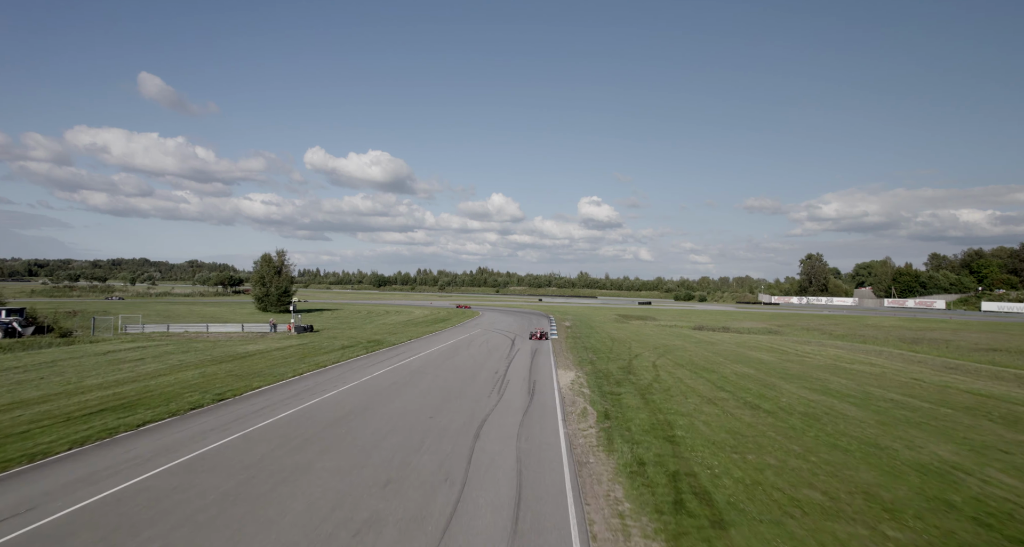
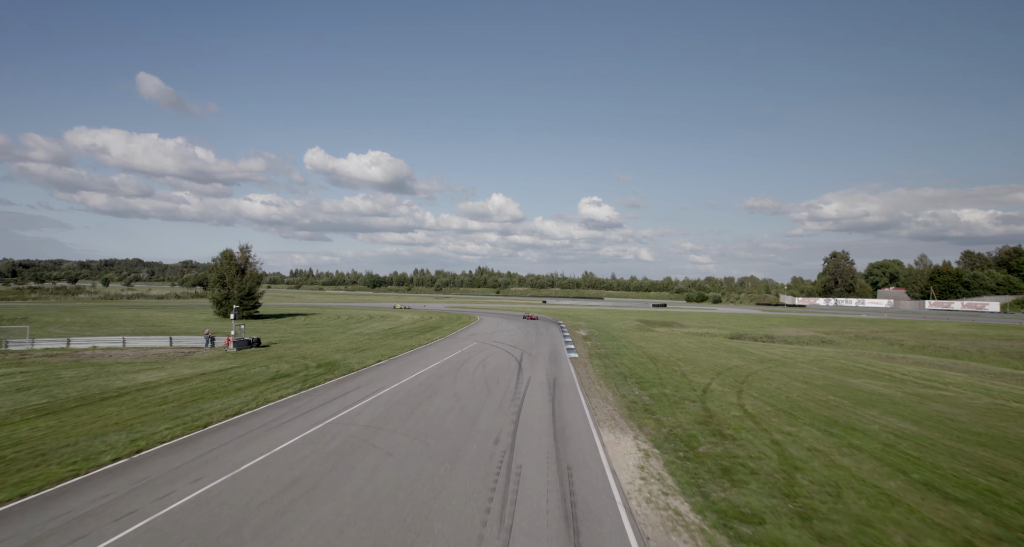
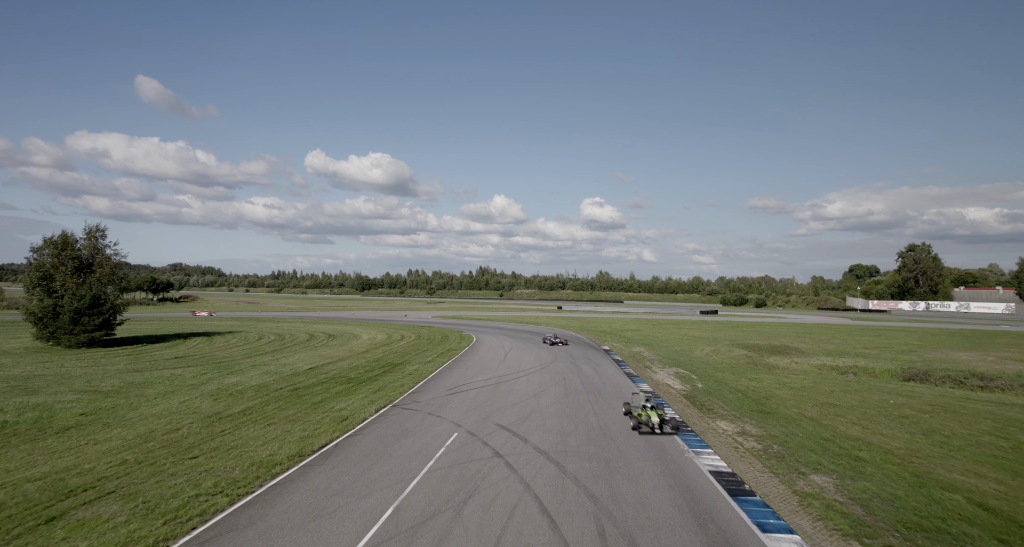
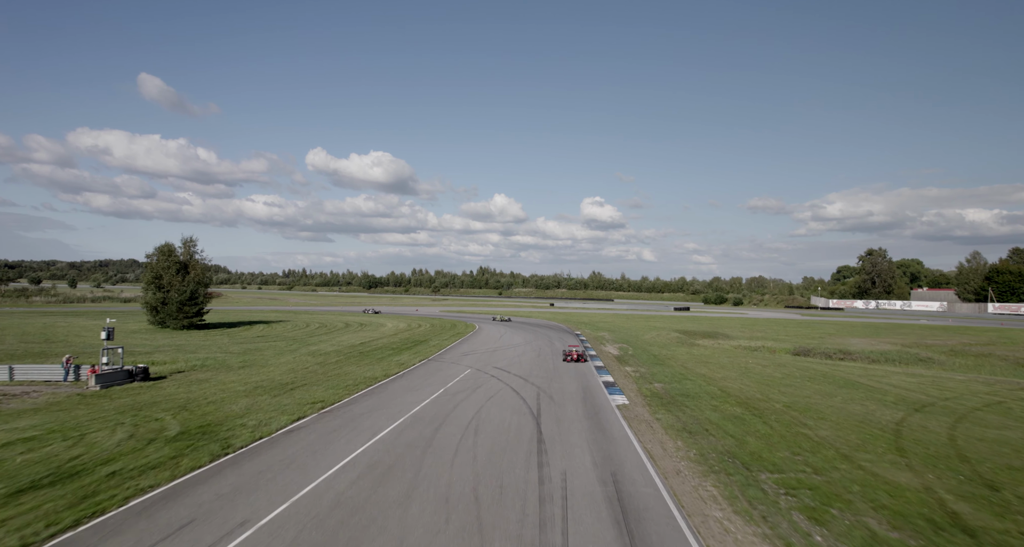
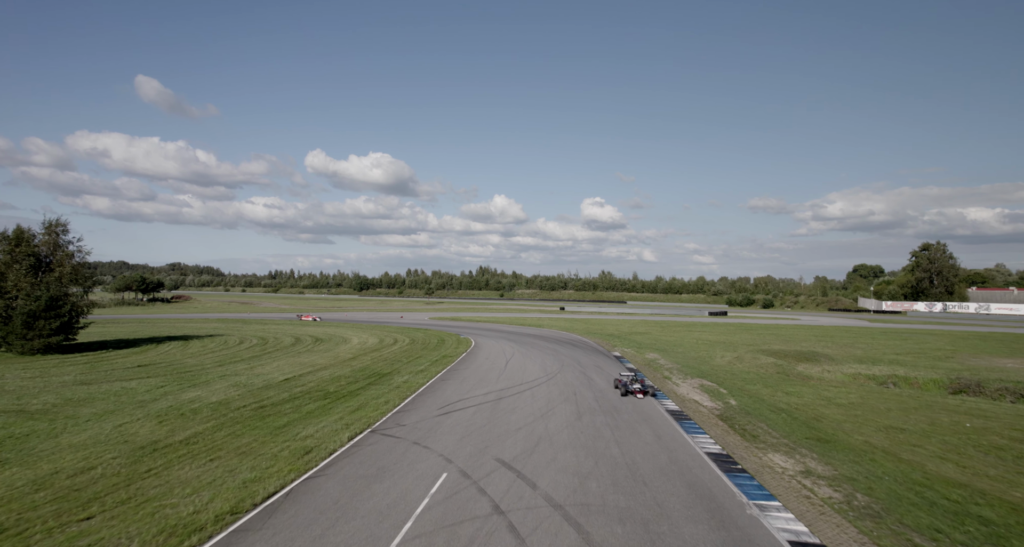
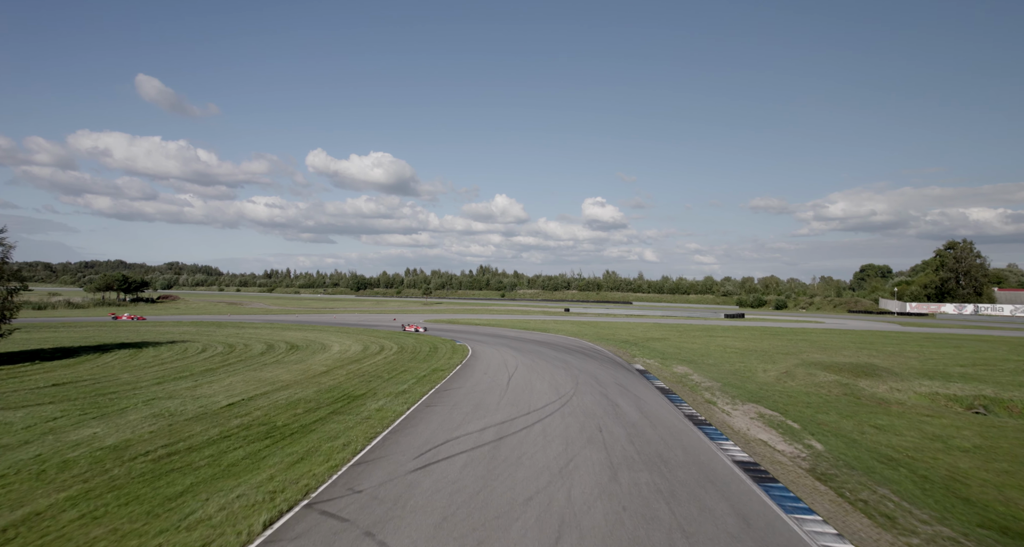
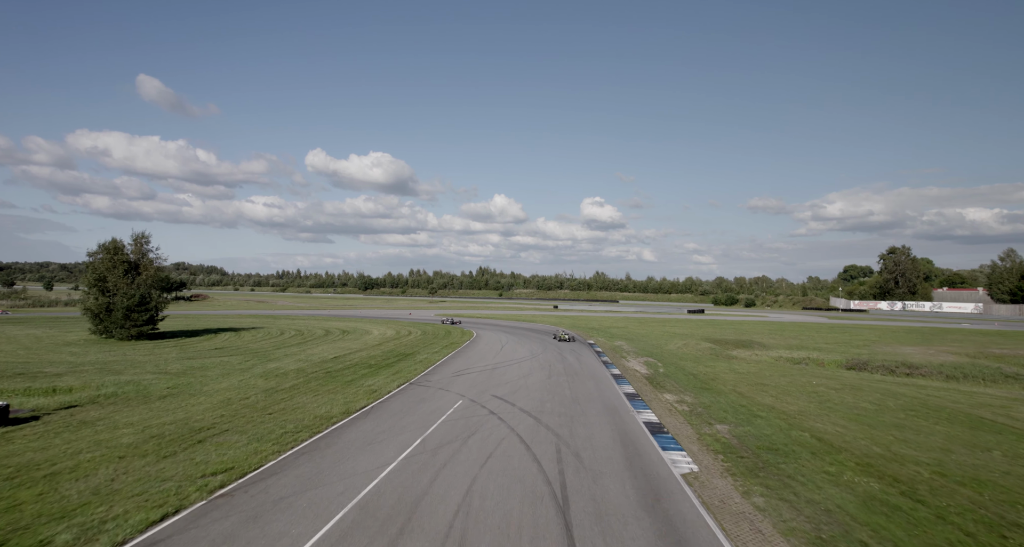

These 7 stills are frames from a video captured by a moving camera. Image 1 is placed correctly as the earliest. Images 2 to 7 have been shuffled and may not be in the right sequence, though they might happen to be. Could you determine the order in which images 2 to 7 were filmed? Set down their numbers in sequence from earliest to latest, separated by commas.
2, 4, 7, 3, 5, 6
